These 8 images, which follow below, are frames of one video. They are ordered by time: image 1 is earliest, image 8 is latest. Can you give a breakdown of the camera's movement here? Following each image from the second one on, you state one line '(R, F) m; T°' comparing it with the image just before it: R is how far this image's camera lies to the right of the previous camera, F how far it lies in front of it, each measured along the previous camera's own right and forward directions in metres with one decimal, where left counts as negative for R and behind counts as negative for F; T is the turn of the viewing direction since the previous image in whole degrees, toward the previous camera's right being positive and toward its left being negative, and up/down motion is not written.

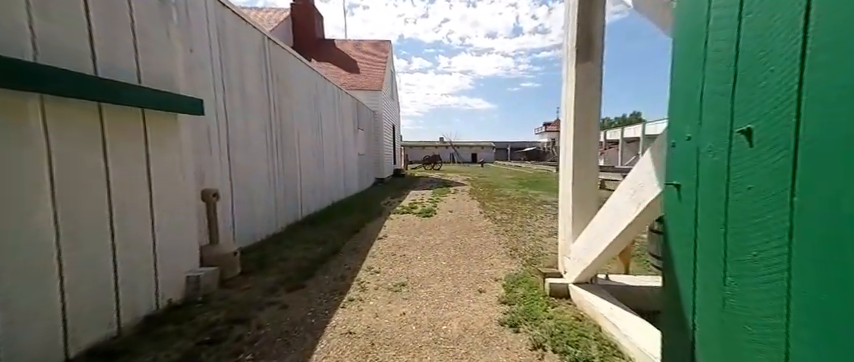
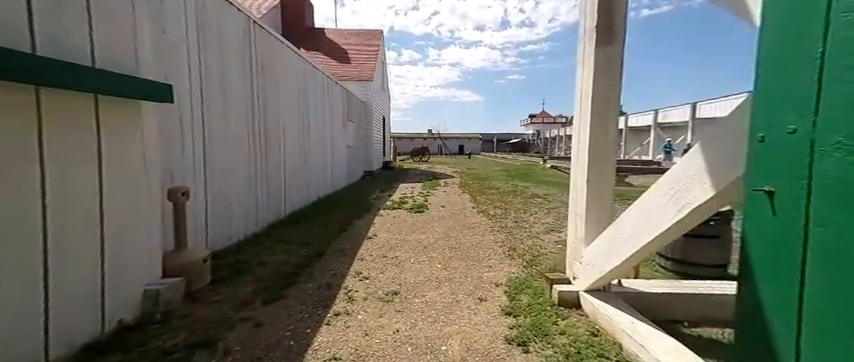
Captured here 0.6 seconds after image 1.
(-0.1, +0.3) m; +2°
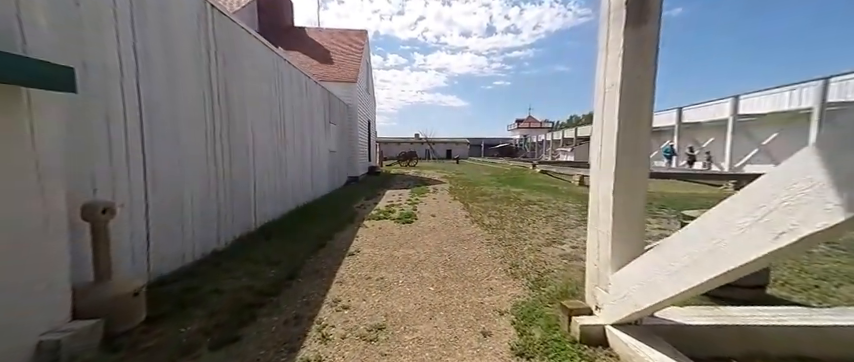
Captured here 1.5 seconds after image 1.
(0.0, +0.5) m; +2°
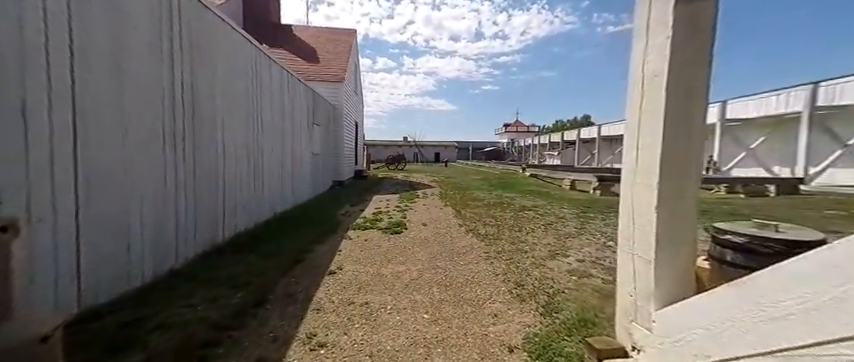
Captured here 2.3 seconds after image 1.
(0.0, +0.4) m; +2°
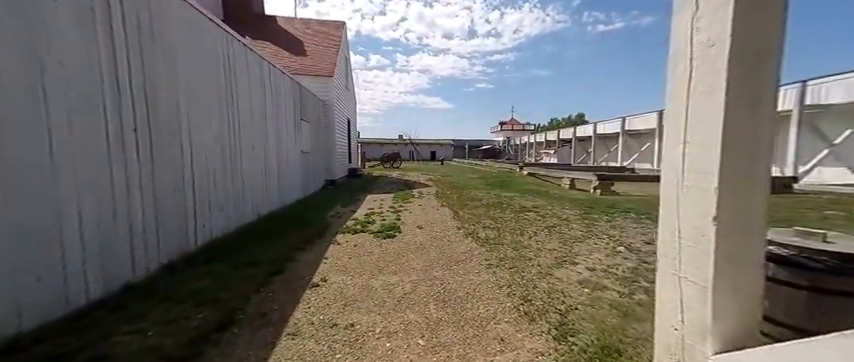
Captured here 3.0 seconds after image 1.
(0.0, +0.4) m; +1°
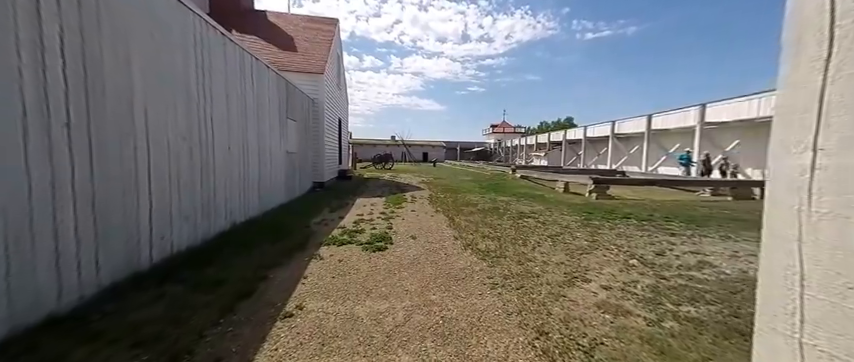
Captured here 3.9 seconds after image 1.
(0.0, +0.4) m; +2°
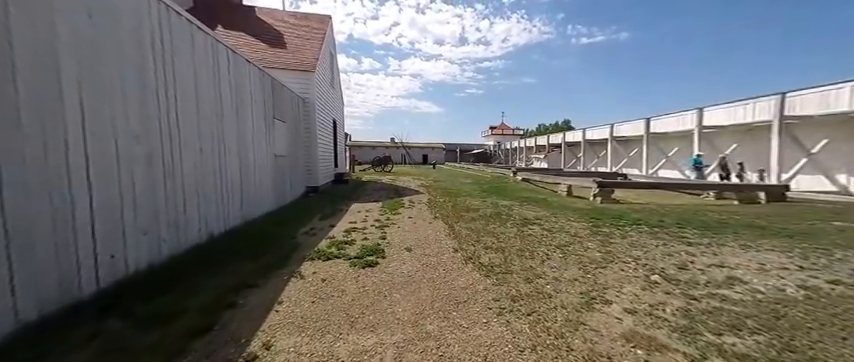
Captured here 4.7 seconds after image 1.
(0.0, +0.4) m; 0°
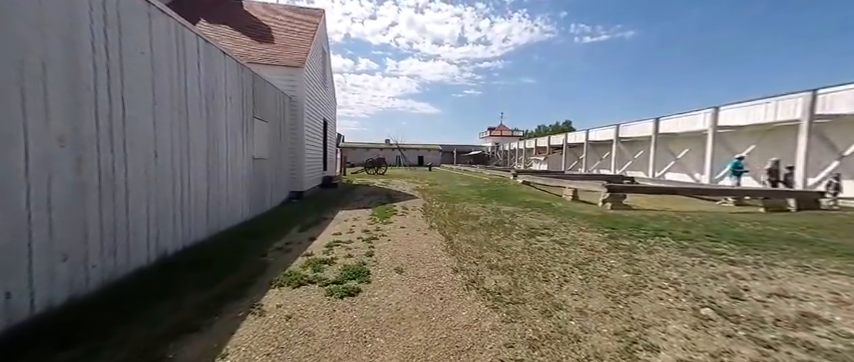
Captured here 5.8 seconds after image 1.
(0.0, +0.6) m; 0°
